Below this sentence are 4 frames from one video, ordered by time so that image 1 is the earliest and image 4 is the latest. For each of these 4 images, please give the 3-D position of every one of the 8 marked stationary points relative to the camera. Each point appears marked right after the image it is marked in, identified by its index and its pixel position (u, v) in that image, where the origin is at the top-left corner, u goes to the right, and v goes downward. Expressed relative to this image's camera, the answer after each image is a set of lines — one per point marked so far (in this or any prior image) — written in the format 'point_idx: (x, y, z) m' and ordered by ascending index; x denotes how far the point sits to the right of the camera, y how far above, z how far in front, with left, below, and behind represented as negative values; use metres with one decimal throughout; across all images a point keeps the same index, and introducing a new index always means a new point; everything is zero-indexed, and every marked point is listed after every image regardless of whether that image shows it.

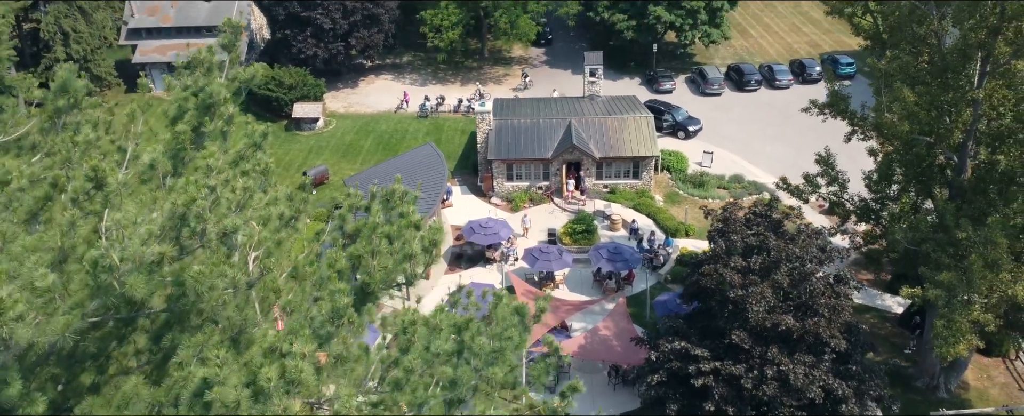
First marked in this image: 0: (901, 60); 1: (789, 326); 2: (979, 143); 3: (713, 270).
0: (+8.3, +3.2, +16.9) m
1: (+5.3, -2.3, +15.2) m
2: (+10.1, +1.4, +17.2) m
3: (+4.2, -1.3, +16.7) m
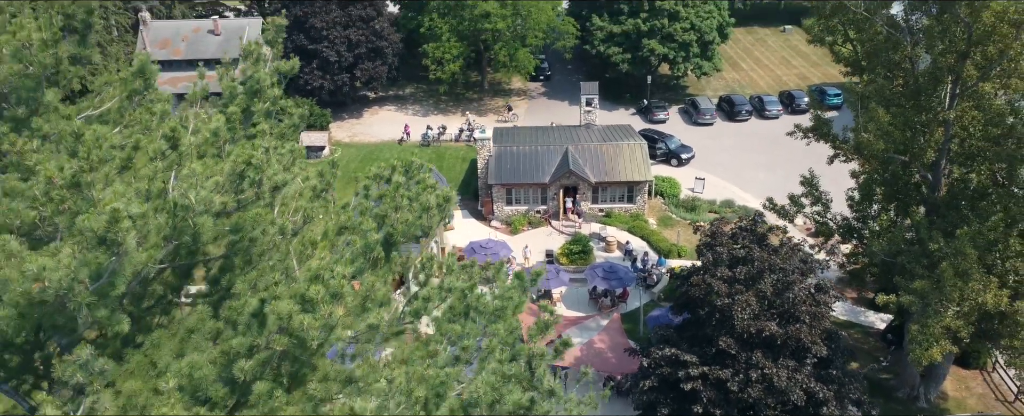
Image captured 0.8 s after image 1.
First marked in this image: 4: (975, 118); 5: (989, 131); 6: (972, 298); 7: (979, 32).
0: (+8.3, +2.8, +18.1) m
1: (+5.3, -2.5, +16.1) m
2: (+10.1, +1.1, +18.3) m
3: (+4.2, -1.6, +17.7) m
4: (+9.8, +1.9, +16.8) m
5: (+10.0, +1.6, +16.6) m
6: (+9.4, -1.8, +16.2) m
7: (+9.5, +3.6, +16.0) m
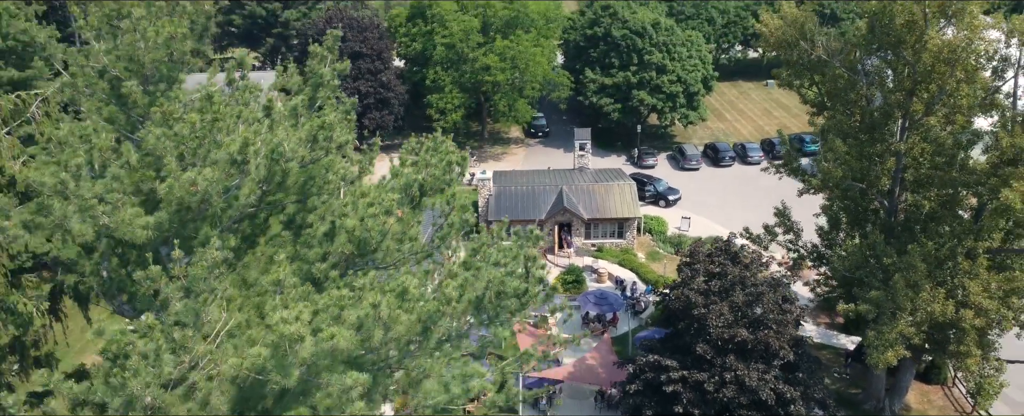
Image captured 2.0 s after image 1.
0: (+8.3, +2.3, +20.3) m
1: (+5.2, -2.9, +17.9) m
2: (+10.1, +0.5, +20.4) m
3: (+4.2, -2.1, +19.6) m
4: (+9.8, +1.4, +19.0) m
5: (+10.0, +1.1, +18.8) m
6: (+9.3, -2.3, +18.1) m
7: (+9.4, +3.1, +18.4) m
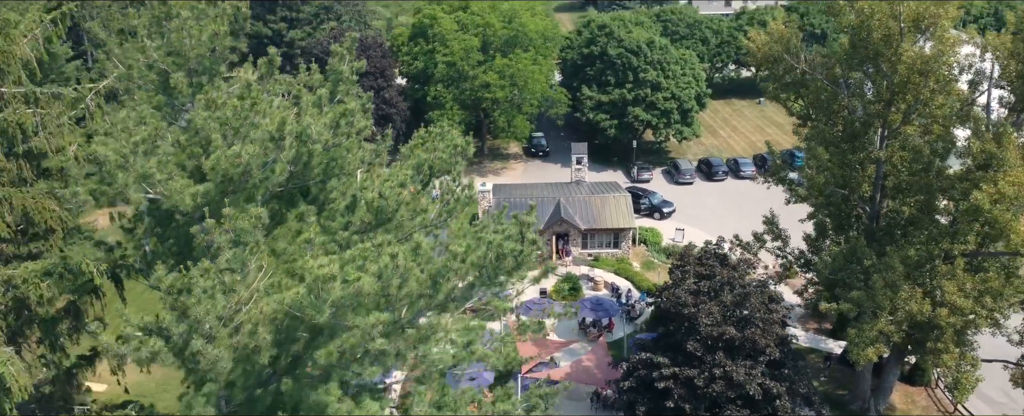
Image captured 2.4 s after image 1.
0: (+8.3, +2.1, +21.4) m
1: (+5.2, -3.0, +18.9) m
2: (+10.1, +0.3, +21.4) m
3: (+4.1, -2.2, +20.5) m
4: (+9.8, +1.3, +20.0) m
5: (+9.9, +1.0, +19.8) m
6: (+9.3, -2.3, +19.0) m
7: (+9.4, +3.0, +19.5) m
